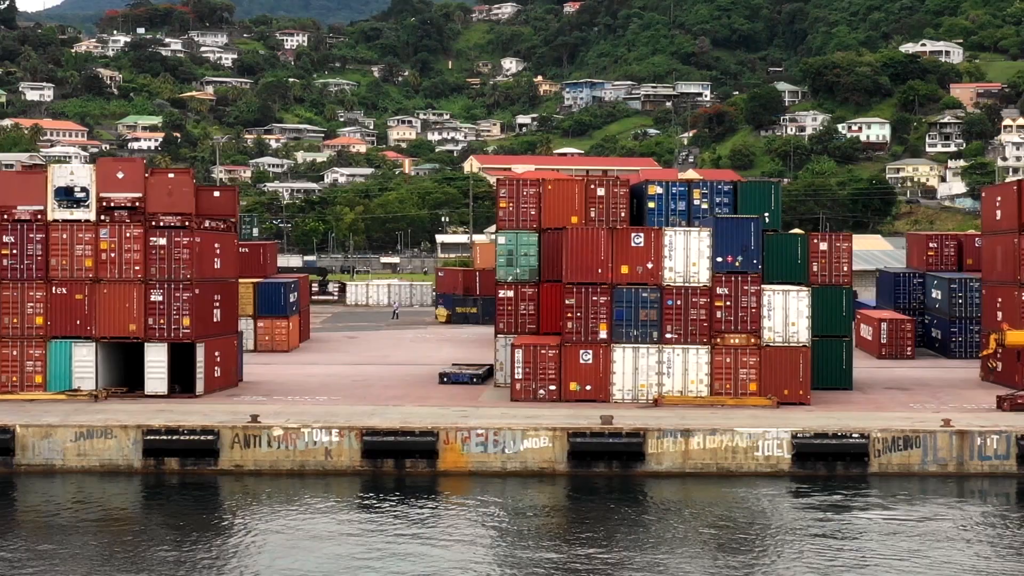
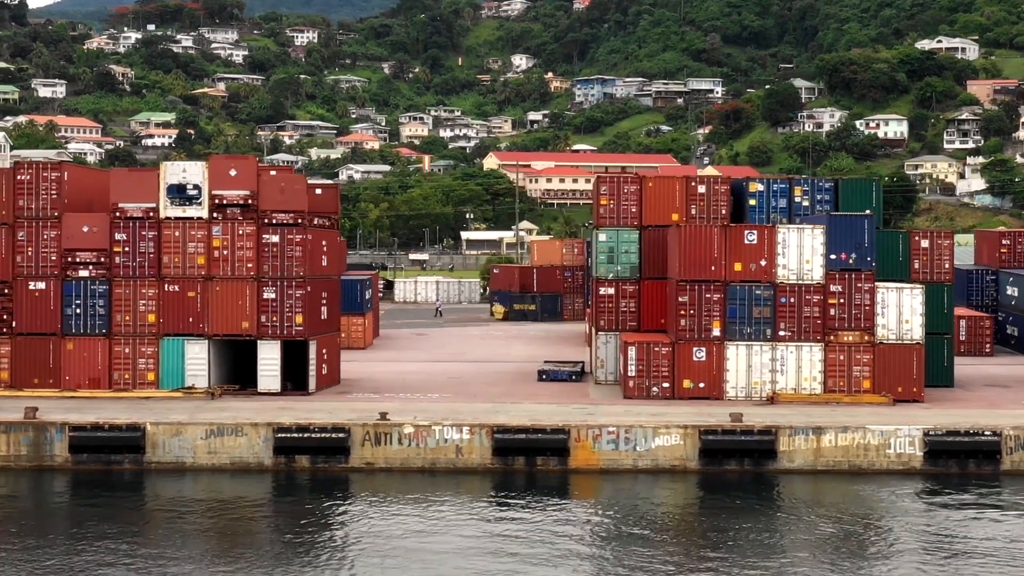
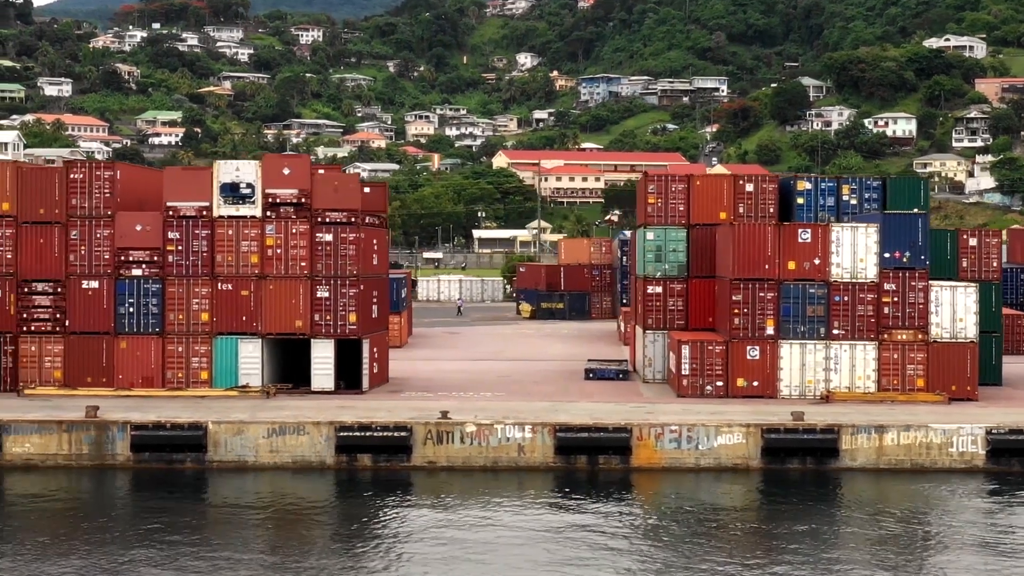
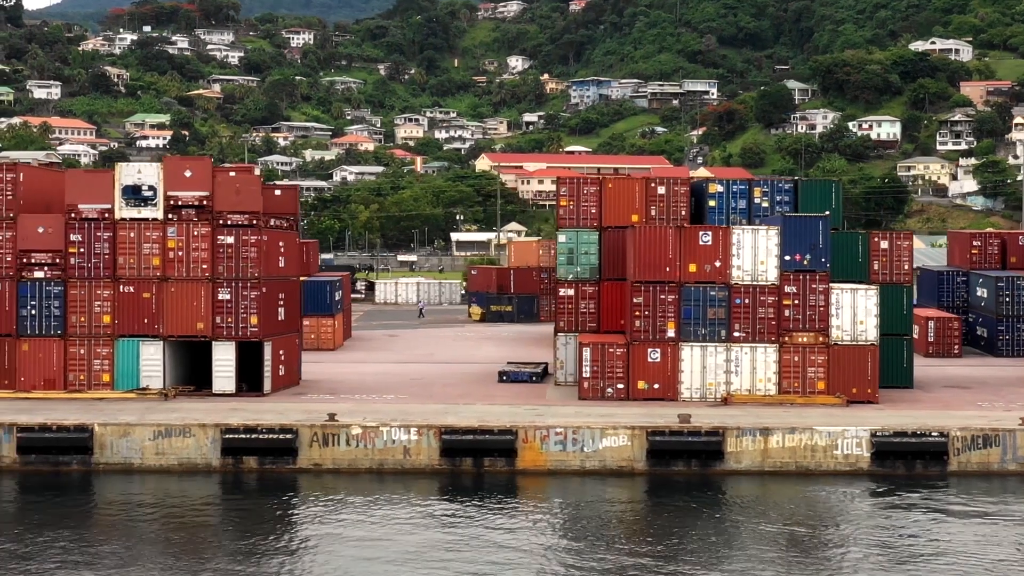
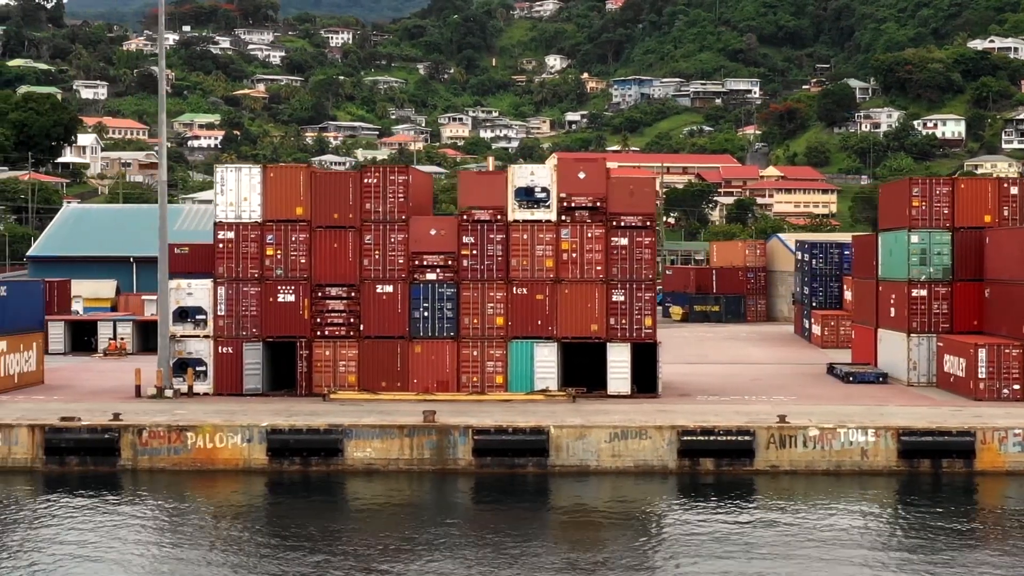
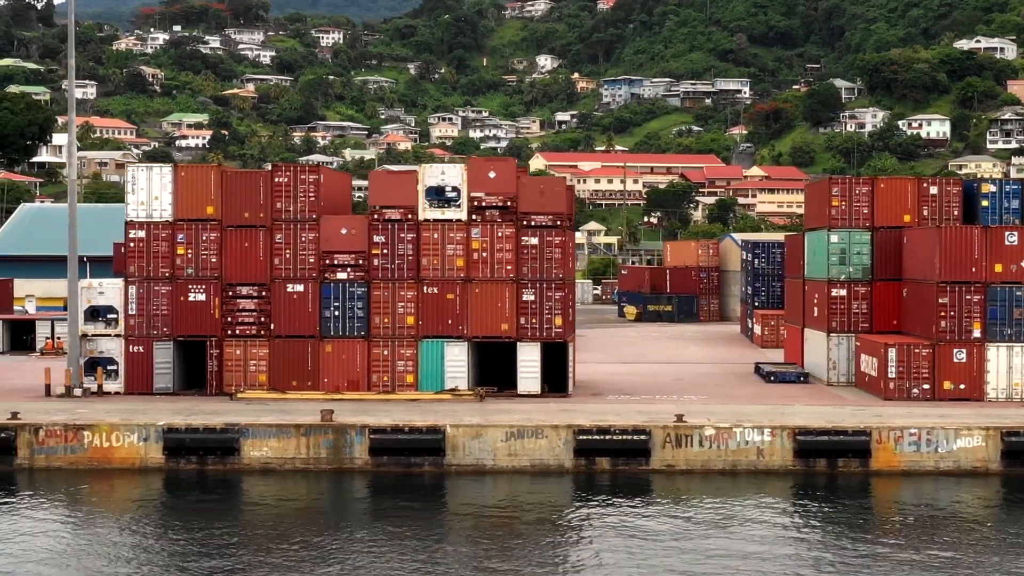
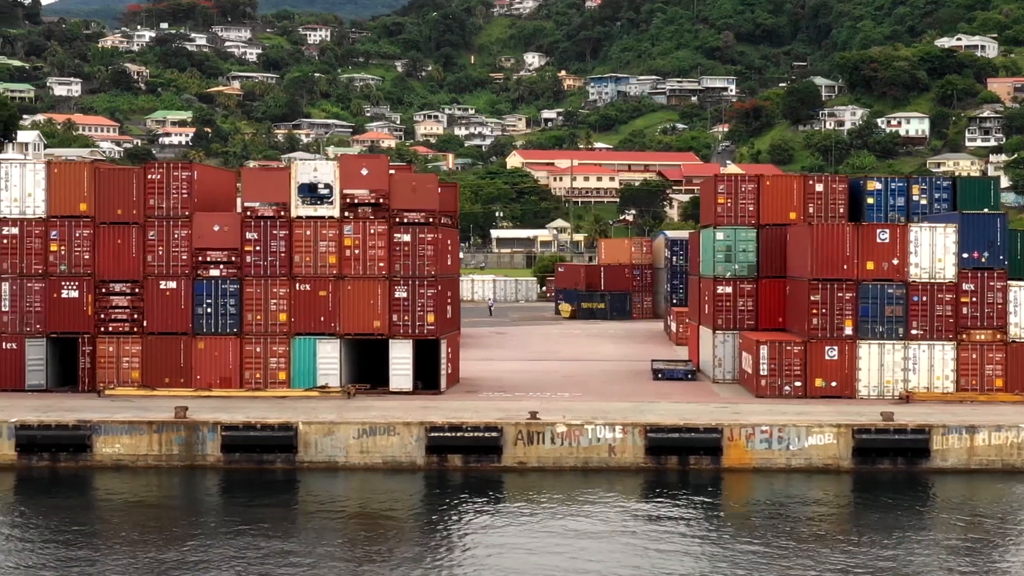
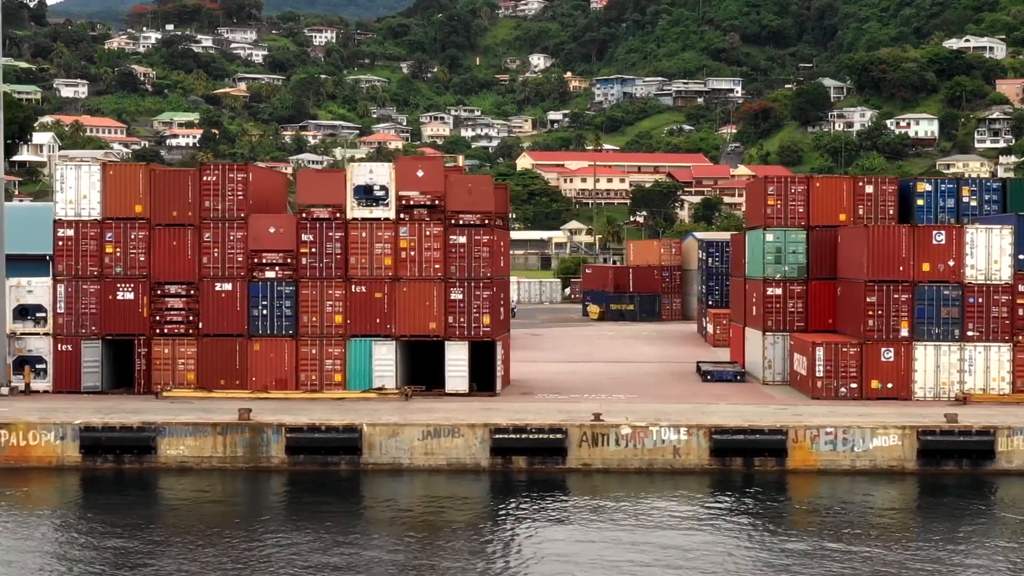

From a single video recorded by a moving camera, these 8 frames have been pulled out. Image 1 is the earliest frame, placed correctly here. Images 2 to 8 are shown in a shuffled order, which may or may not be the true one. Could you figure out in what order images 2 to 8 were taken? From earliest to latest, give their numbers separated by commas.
4, 2, 3, 7, 8, 6, 5
